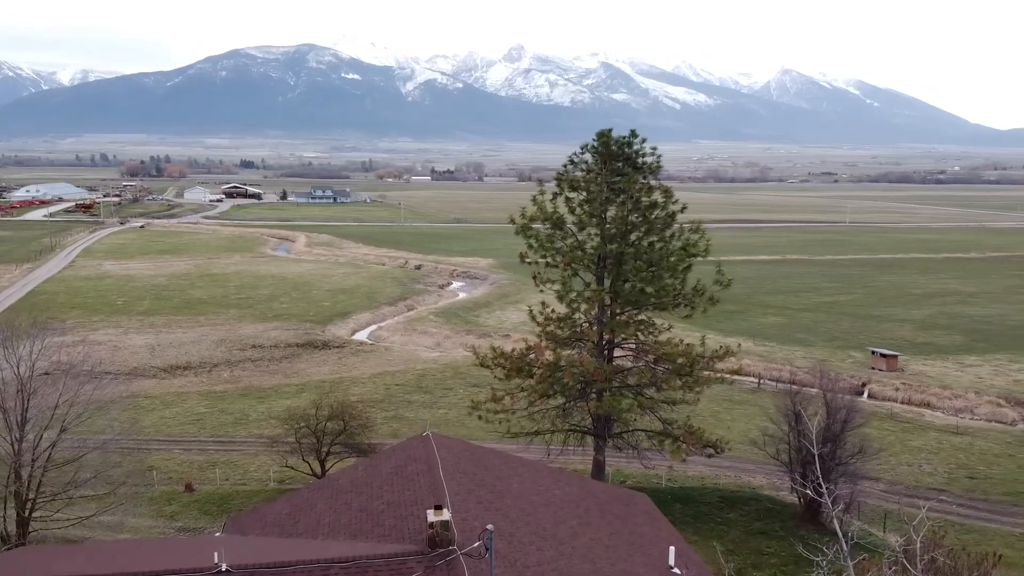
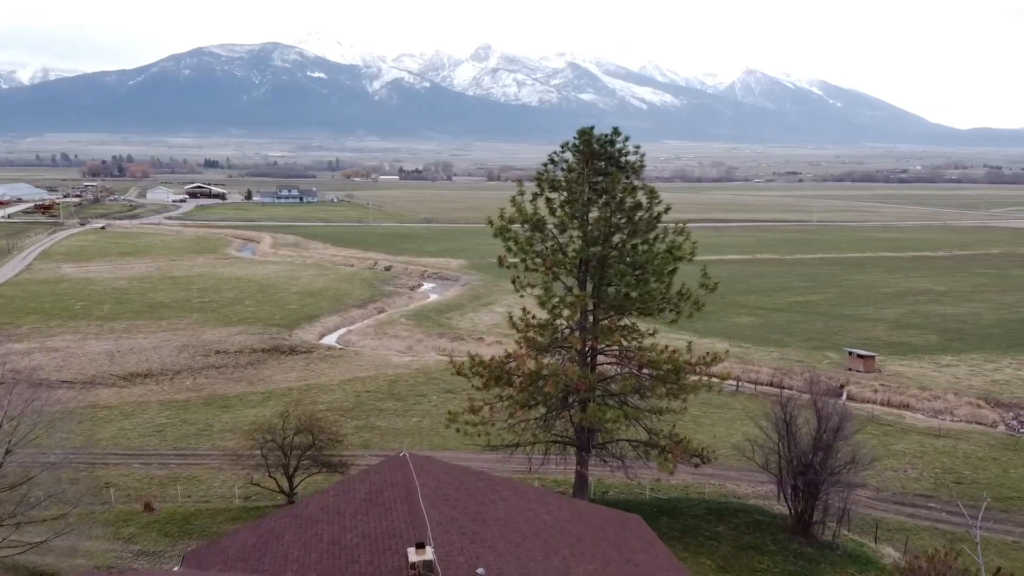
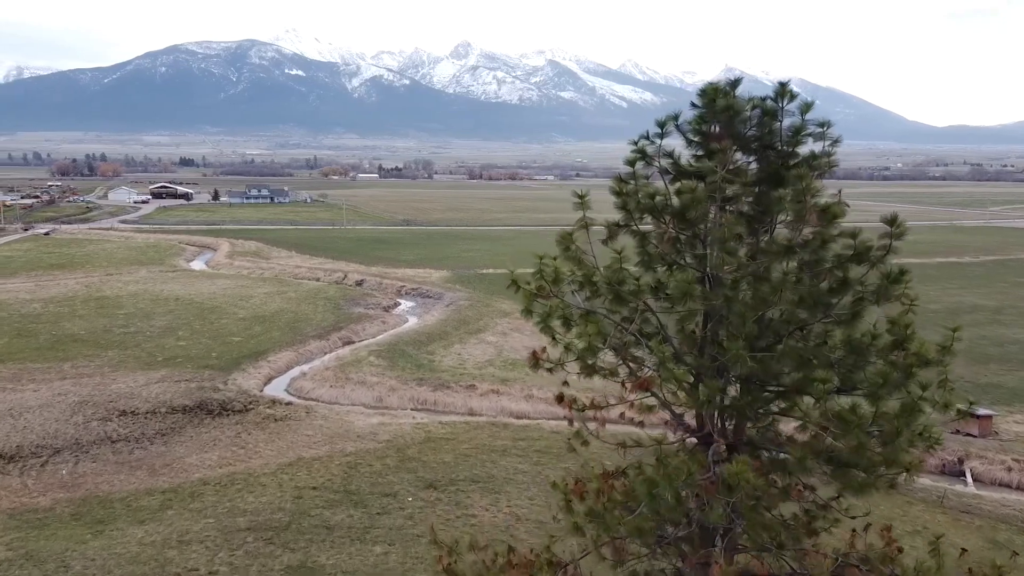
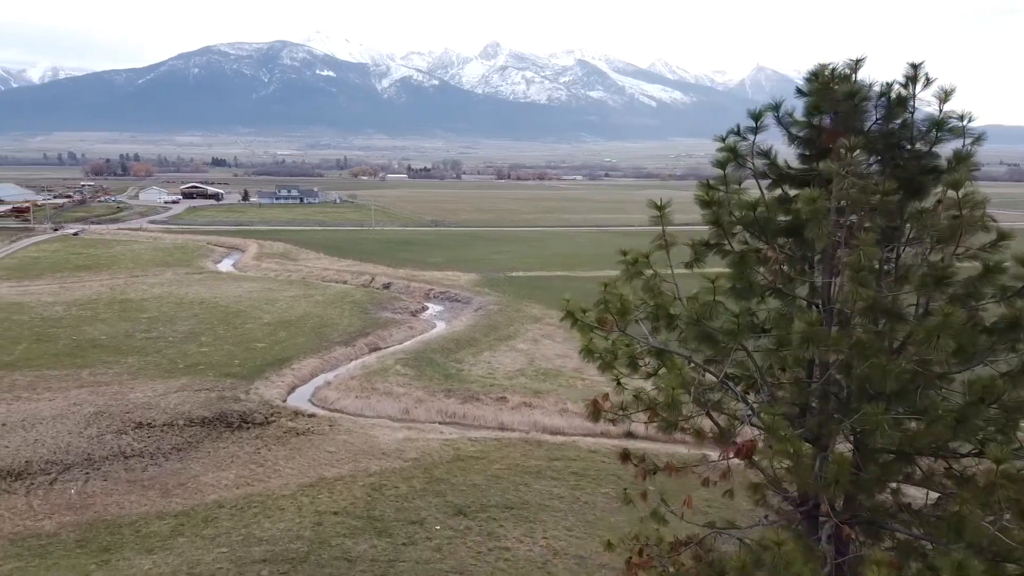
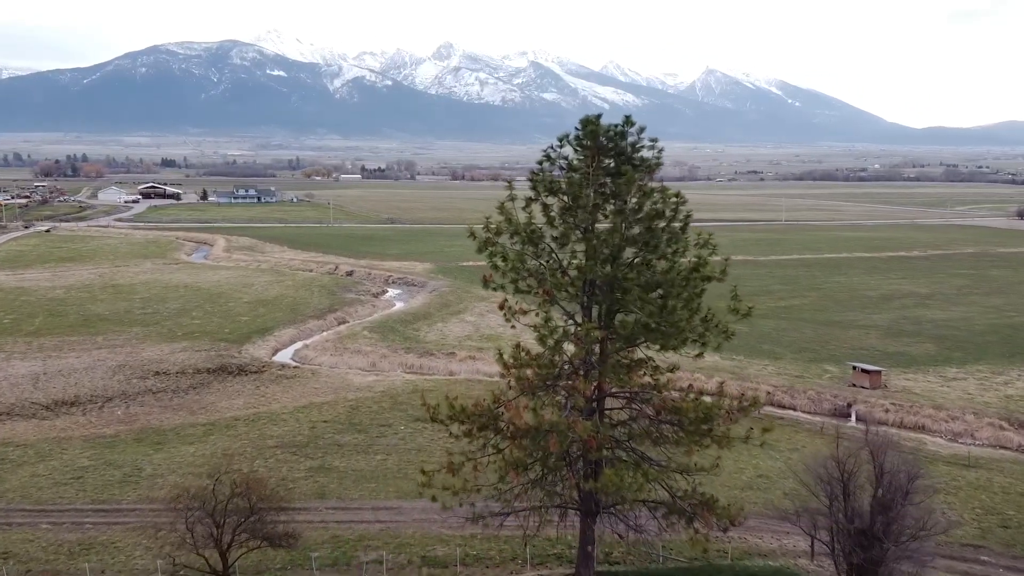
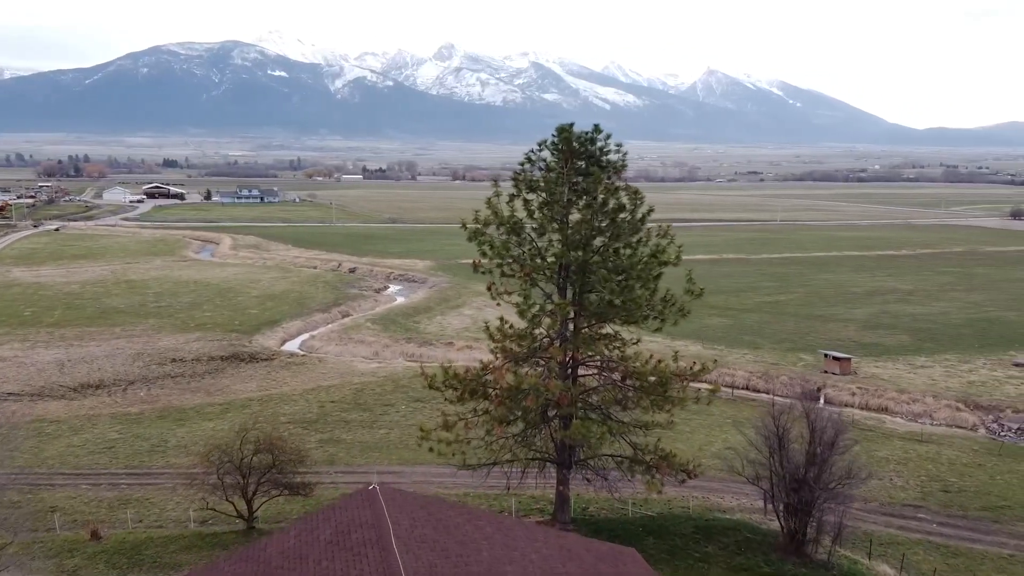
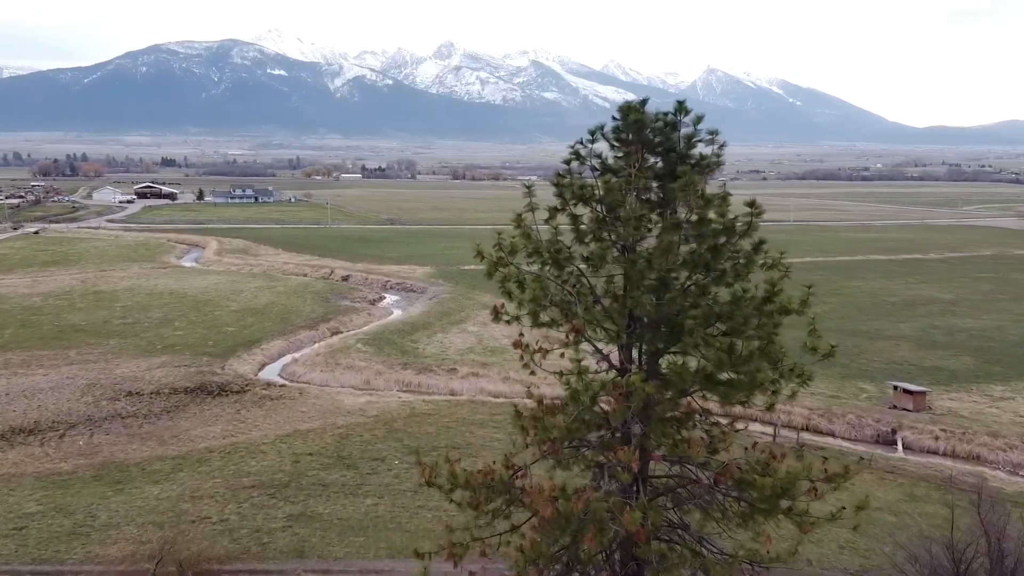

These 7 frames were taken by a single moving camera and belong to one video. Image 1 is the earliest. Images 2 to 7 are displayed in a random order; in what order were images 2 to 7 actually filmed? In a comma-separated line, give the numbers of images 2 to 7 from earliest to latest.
2, 6, 5, 7, 3, 4
